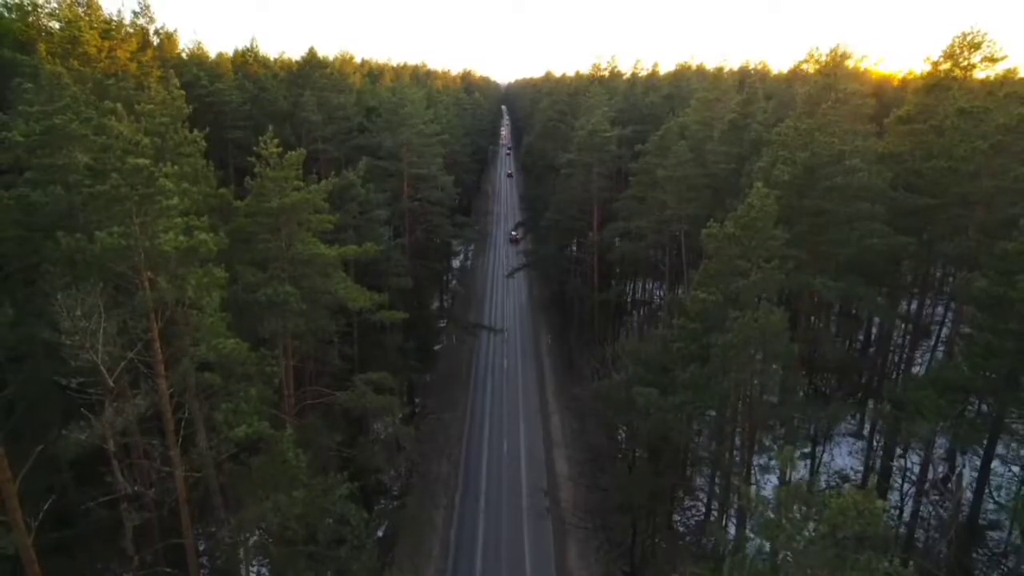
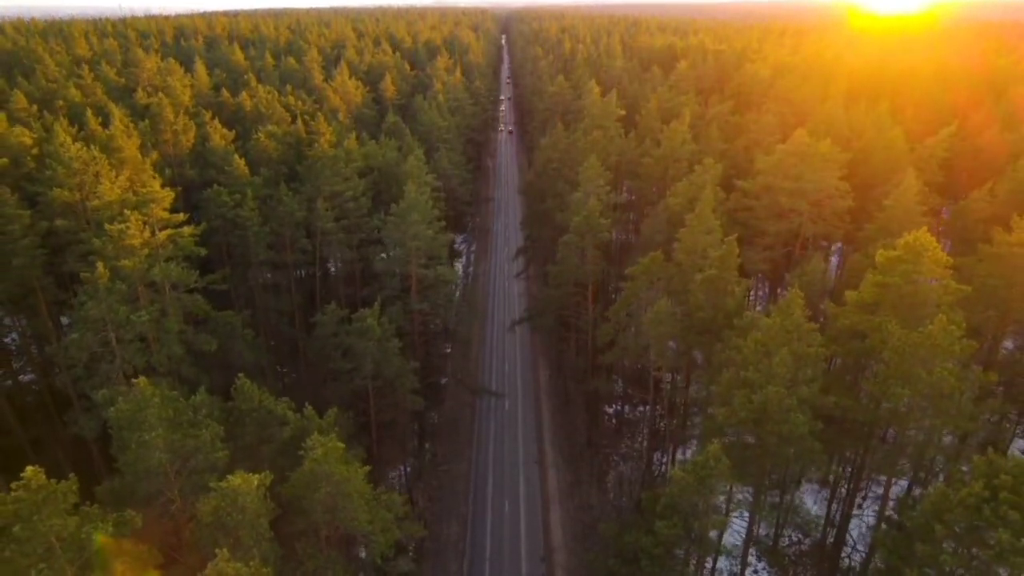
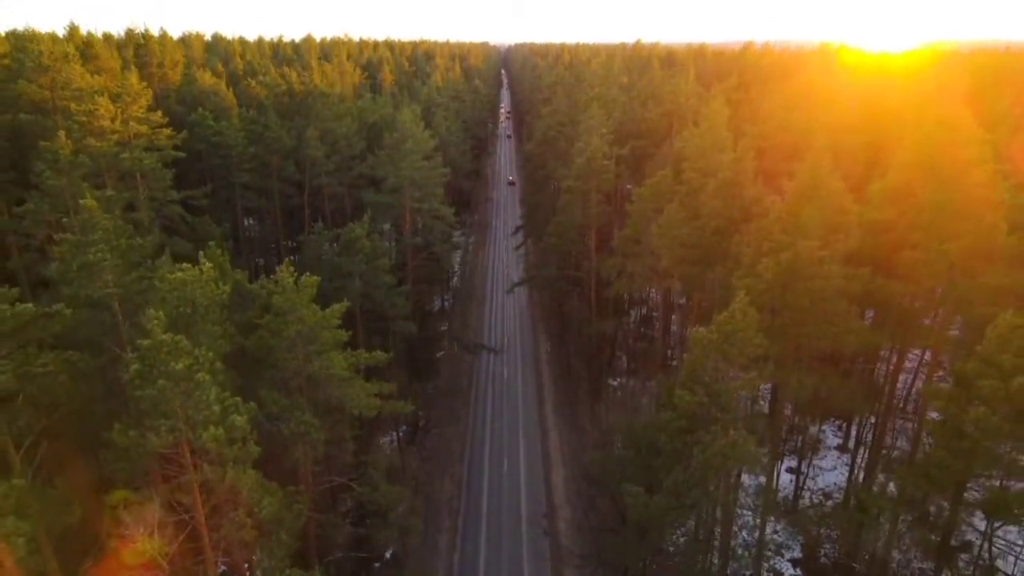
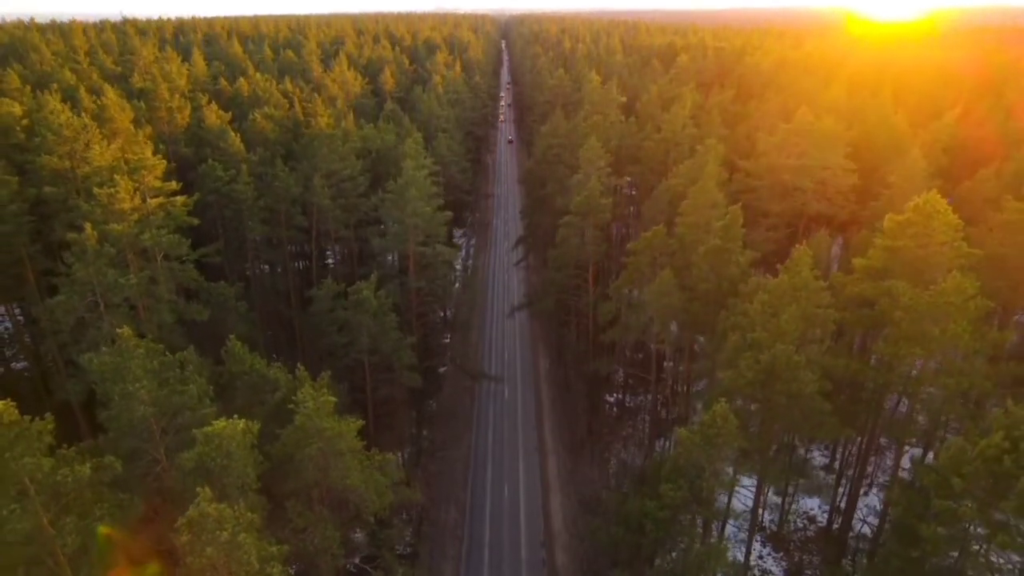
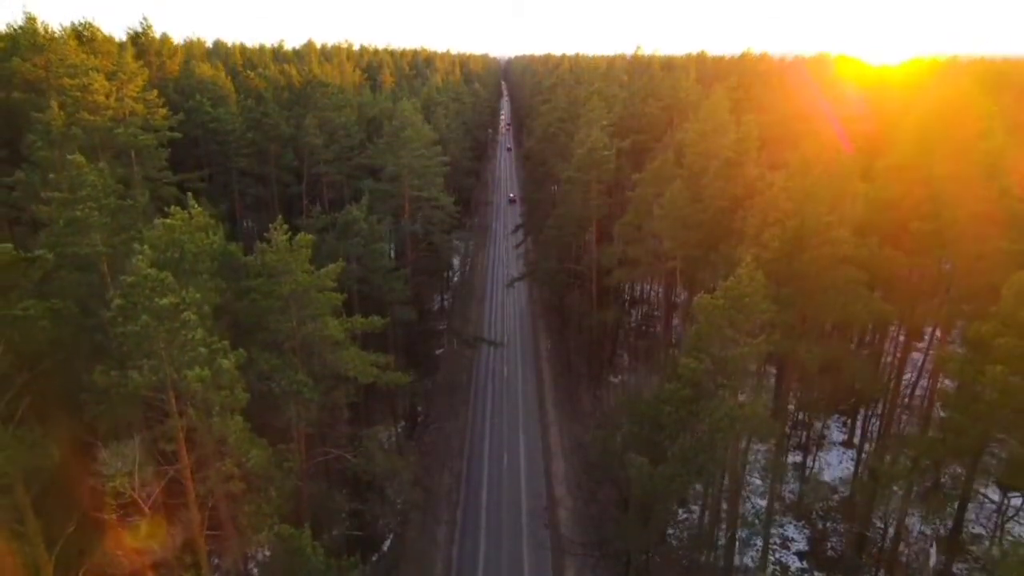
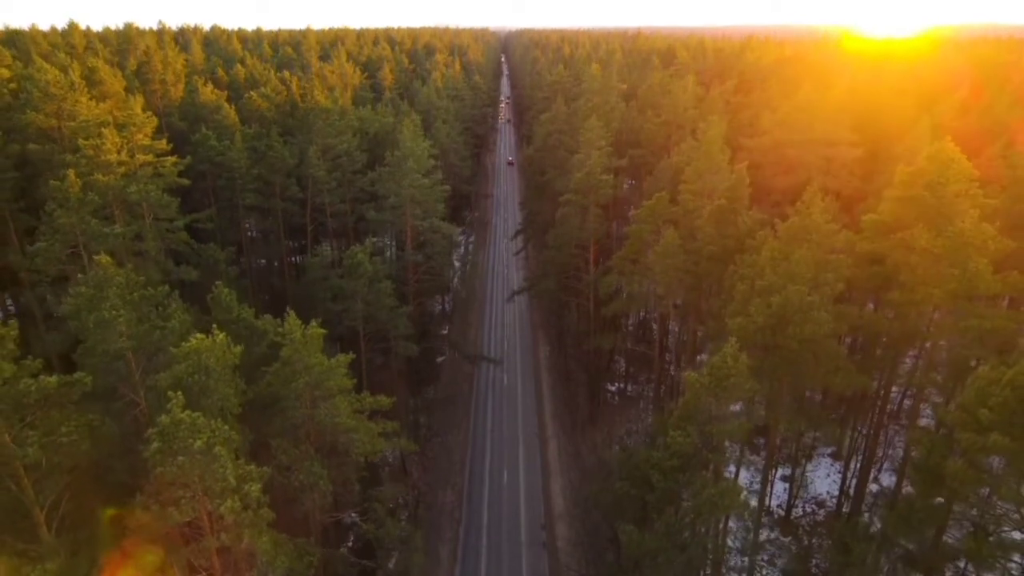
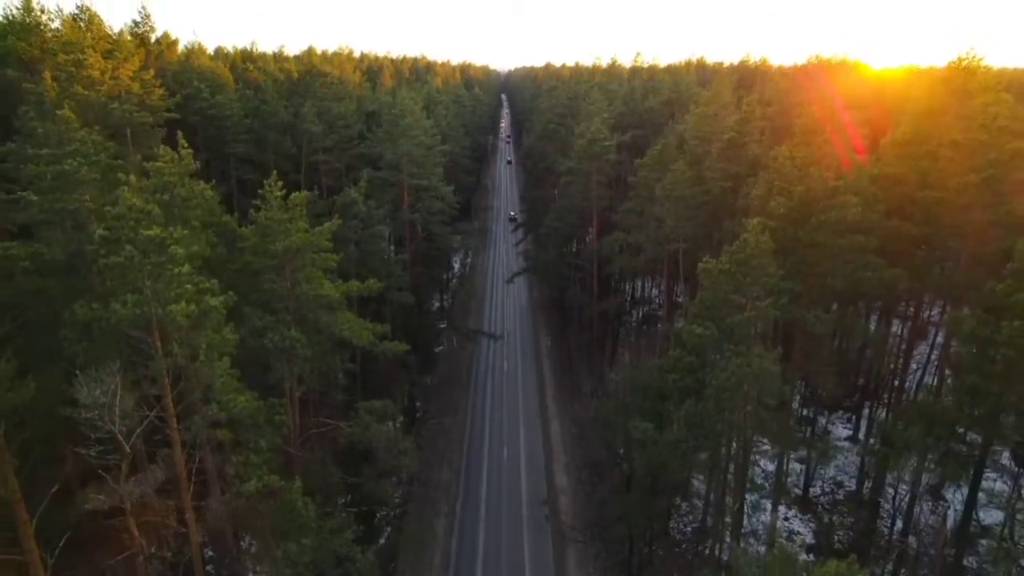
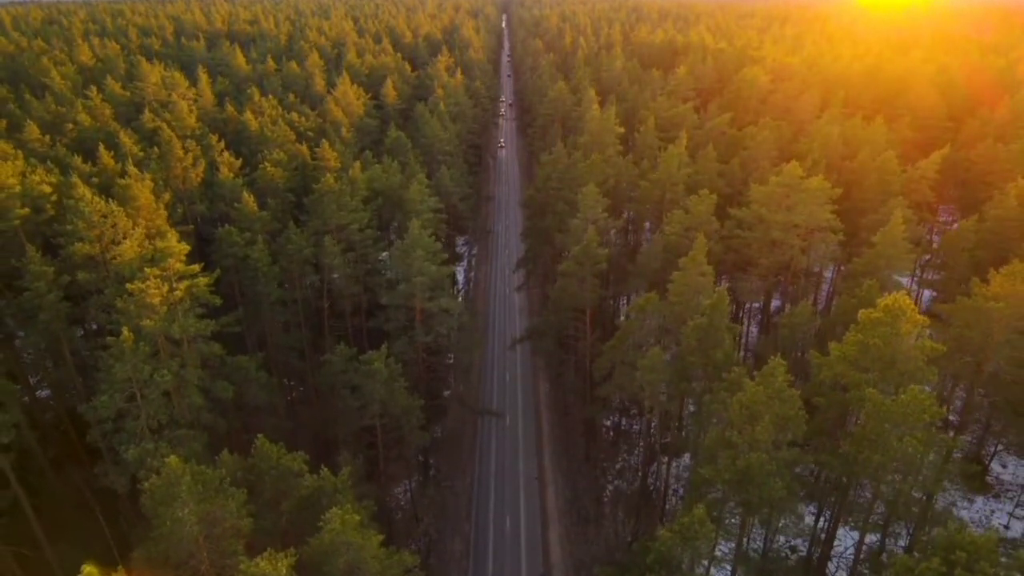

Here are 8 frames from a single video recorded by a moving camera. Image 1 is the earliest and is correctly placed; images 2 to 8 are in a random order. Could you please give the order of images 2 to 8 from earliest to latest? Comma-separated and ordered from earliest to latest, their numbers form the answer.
7, 5, 3, 6, 4, 2, 8
